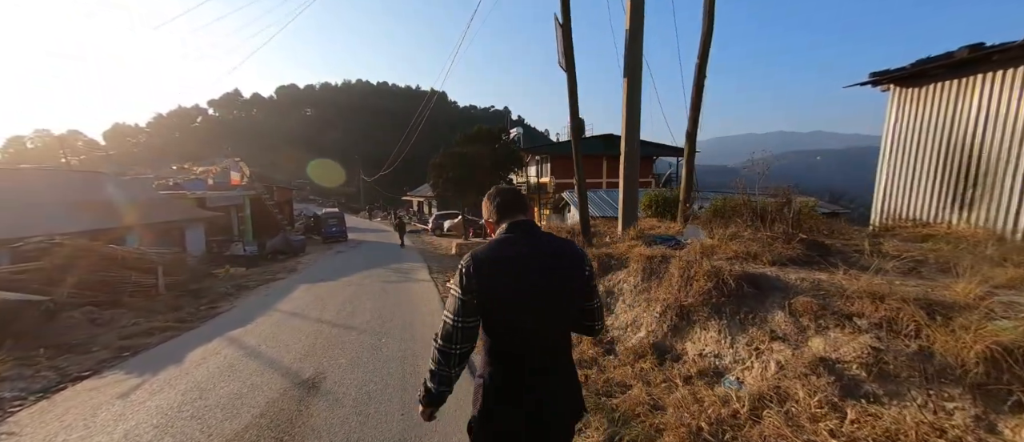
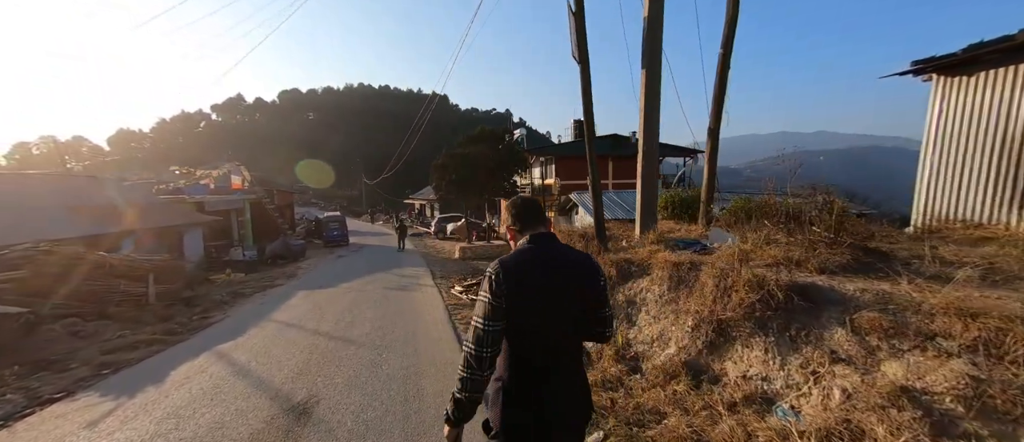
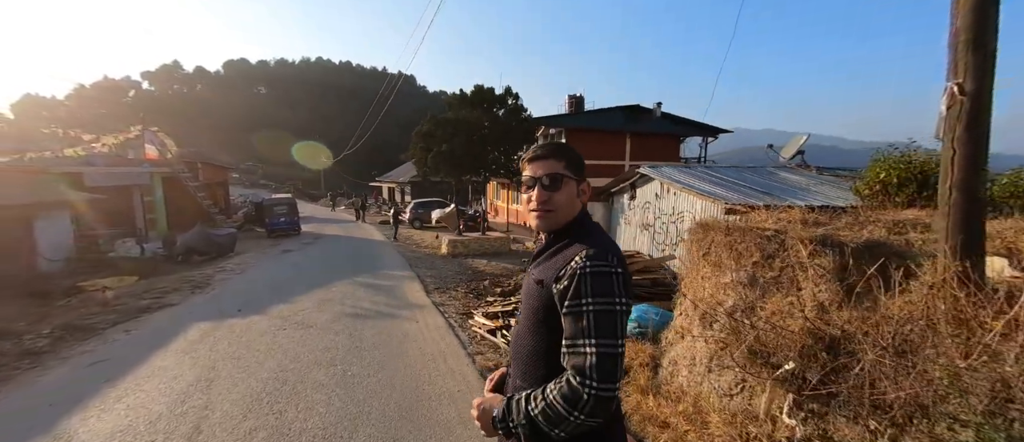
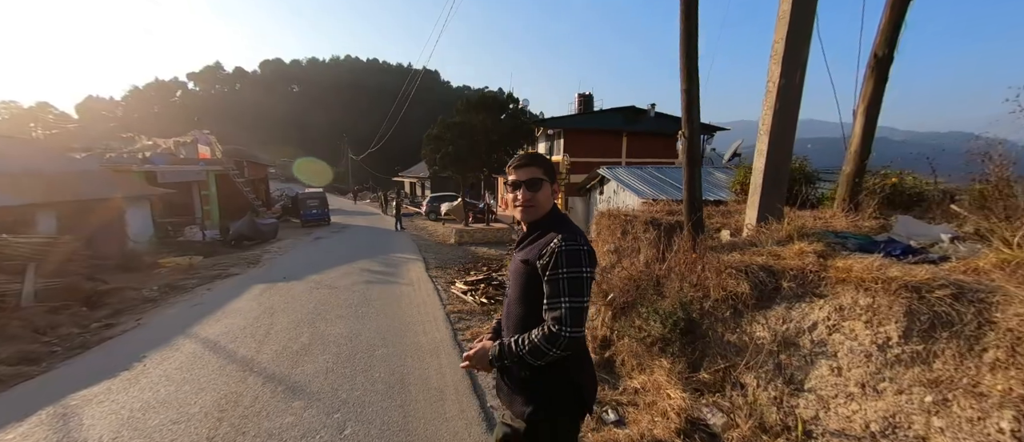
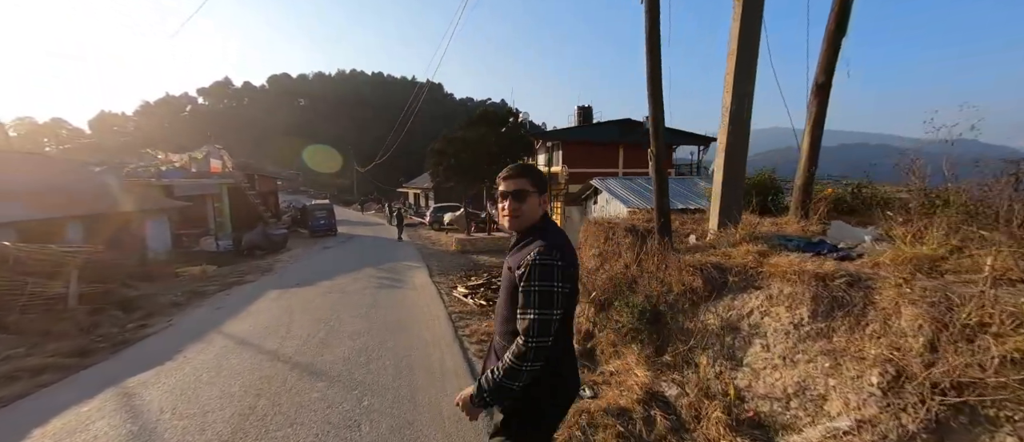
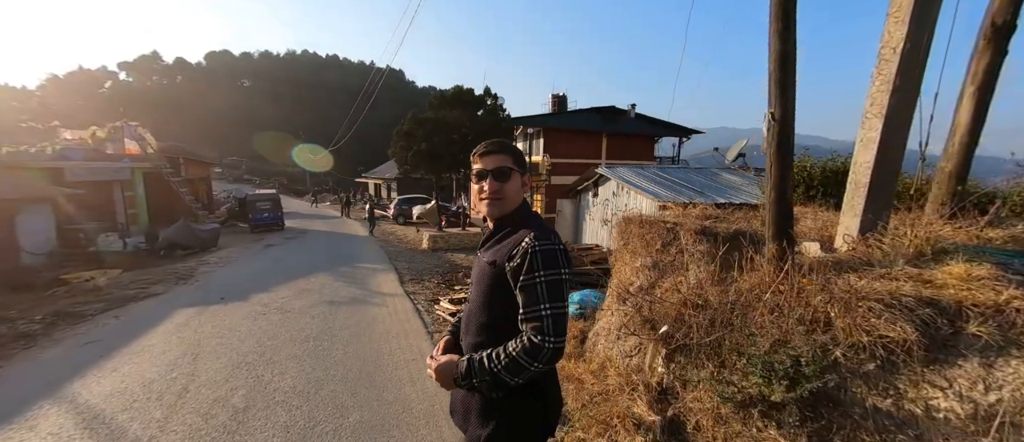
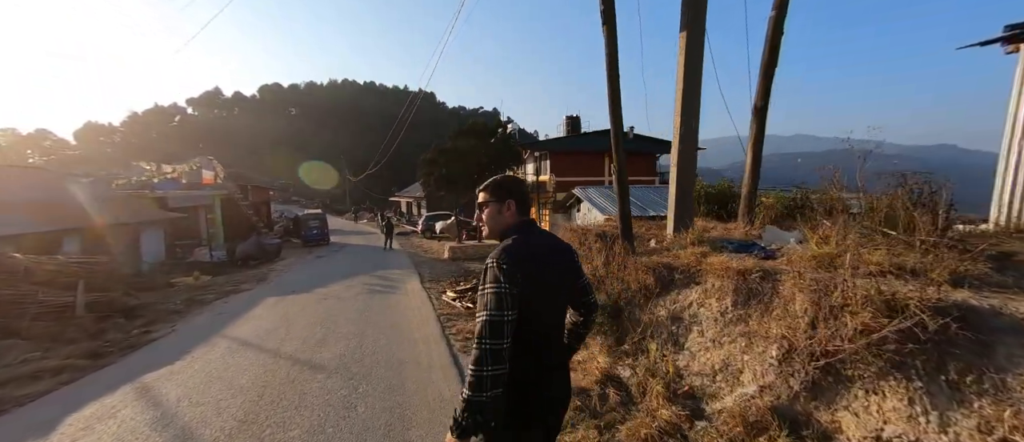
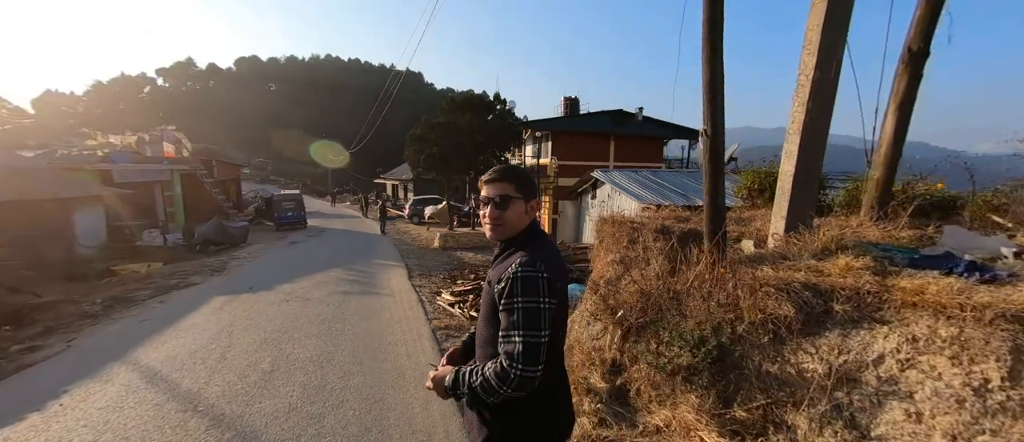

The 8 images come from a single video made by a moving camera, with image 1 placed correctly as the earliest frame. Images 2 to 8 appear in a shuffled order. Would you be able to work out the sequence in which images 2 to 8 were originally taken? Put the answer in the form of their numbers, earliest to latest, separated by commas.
2, 7, 5, 4, 8, 6, 3
